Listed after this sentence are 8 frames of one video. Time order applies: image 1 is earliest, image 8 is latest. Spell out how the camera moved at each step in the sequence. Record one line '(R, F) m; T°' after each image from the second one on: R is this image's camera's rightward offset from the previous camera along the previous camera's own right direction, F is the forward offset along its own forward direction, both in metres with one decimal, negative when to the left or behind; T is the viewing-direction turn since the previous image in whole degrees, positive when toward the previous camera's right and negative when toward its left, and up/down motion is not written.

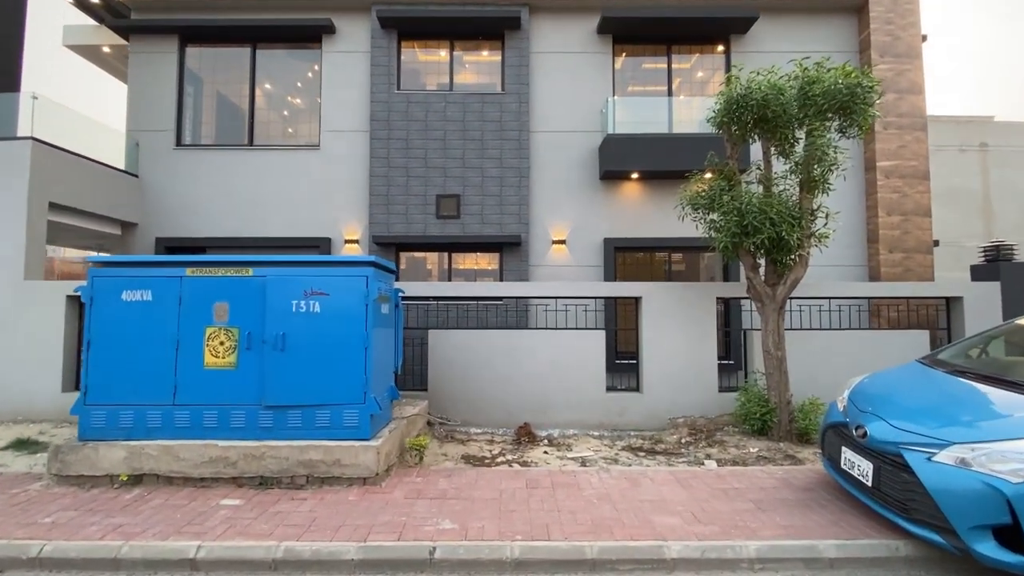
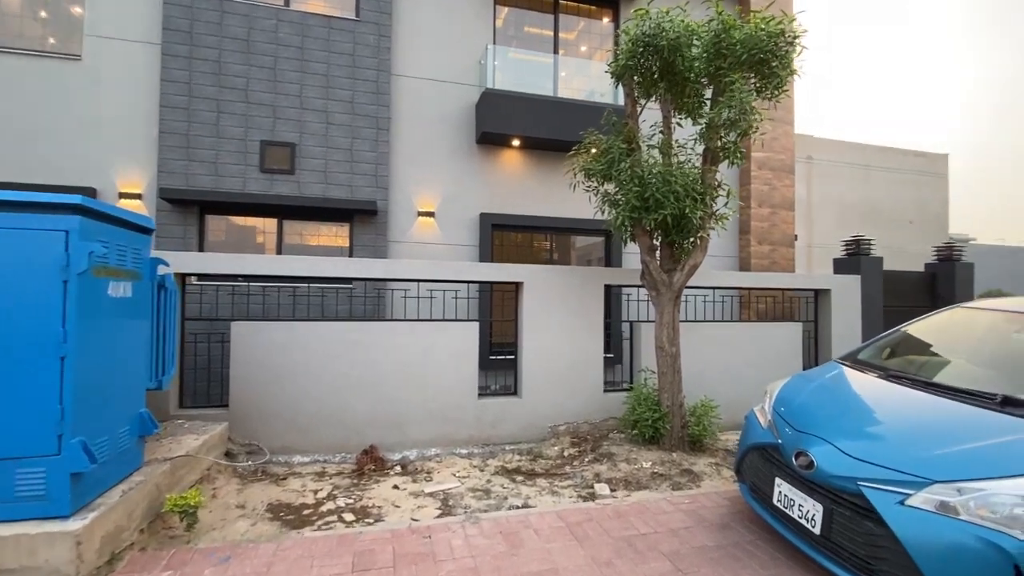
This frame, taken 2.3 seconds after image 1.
(+0.3, +1.4) m; +15°
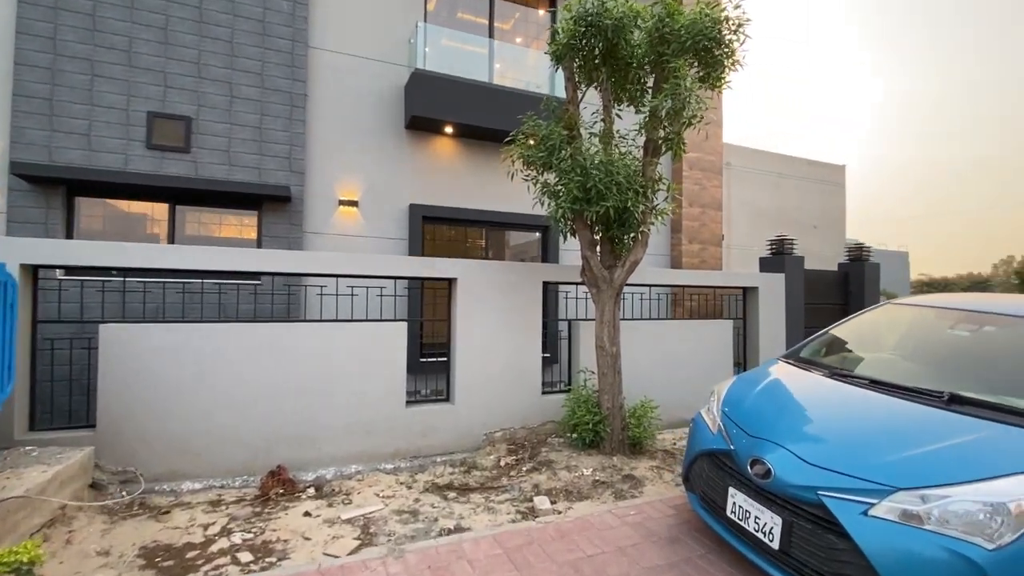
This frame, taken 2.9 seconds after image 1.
(0.0, +0.4) m; +8°
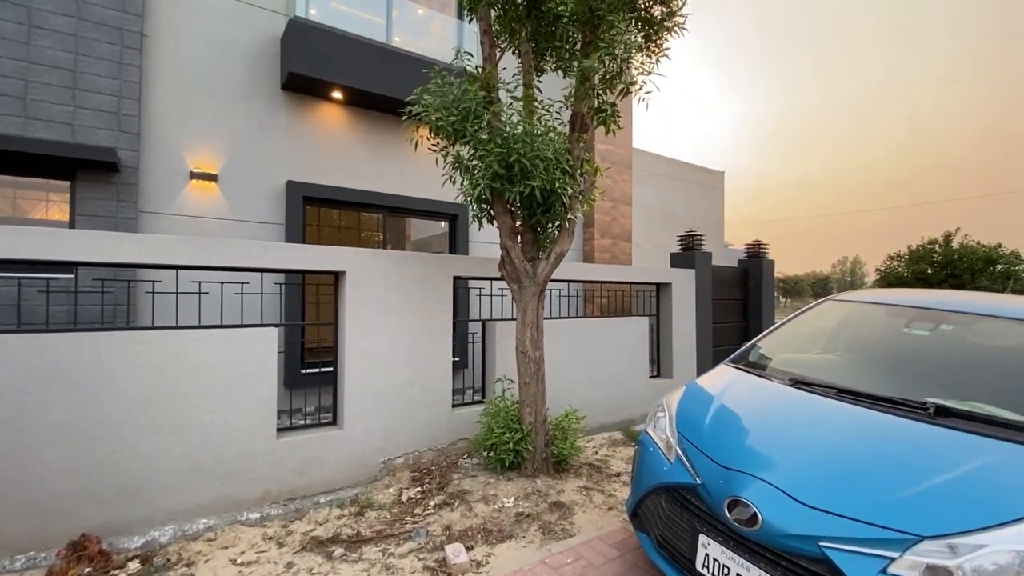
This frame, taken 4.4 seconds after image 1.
(0.0, +0.8) m; +12°
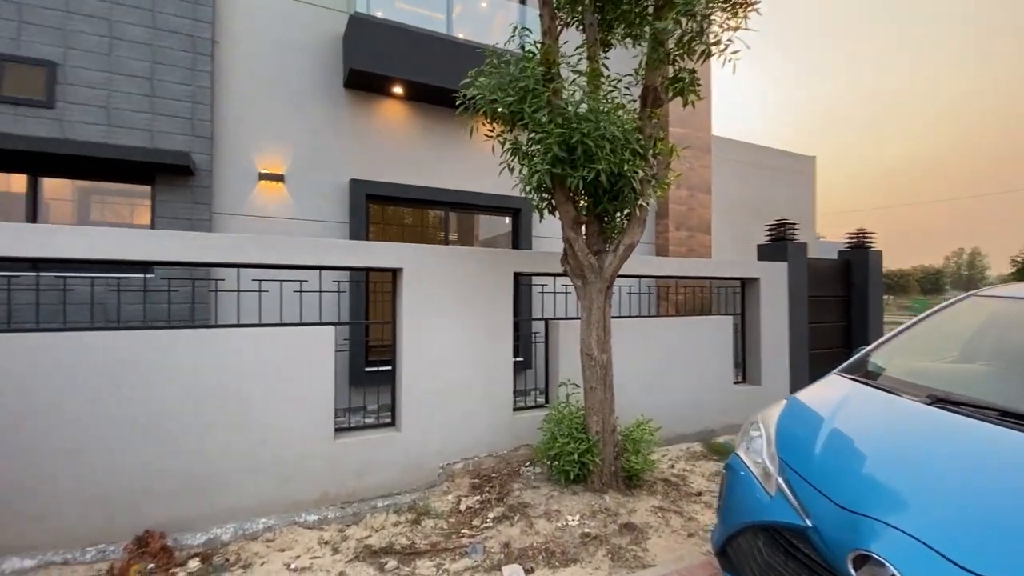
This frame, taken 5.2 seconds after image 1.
(0.0, +0.3) m; -8°
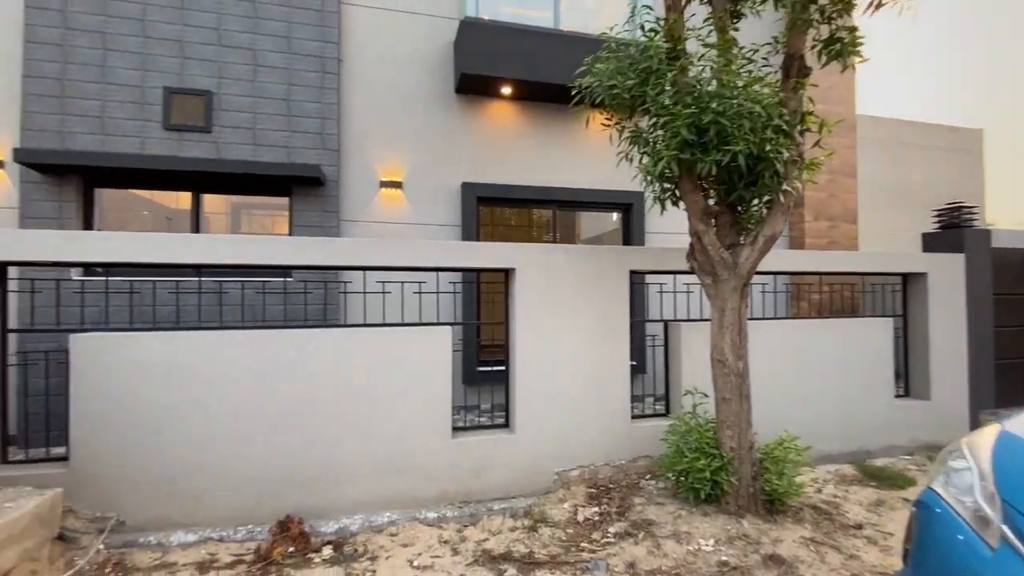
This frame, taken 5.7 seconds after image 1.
(-0.1, +0.2) m; -12°
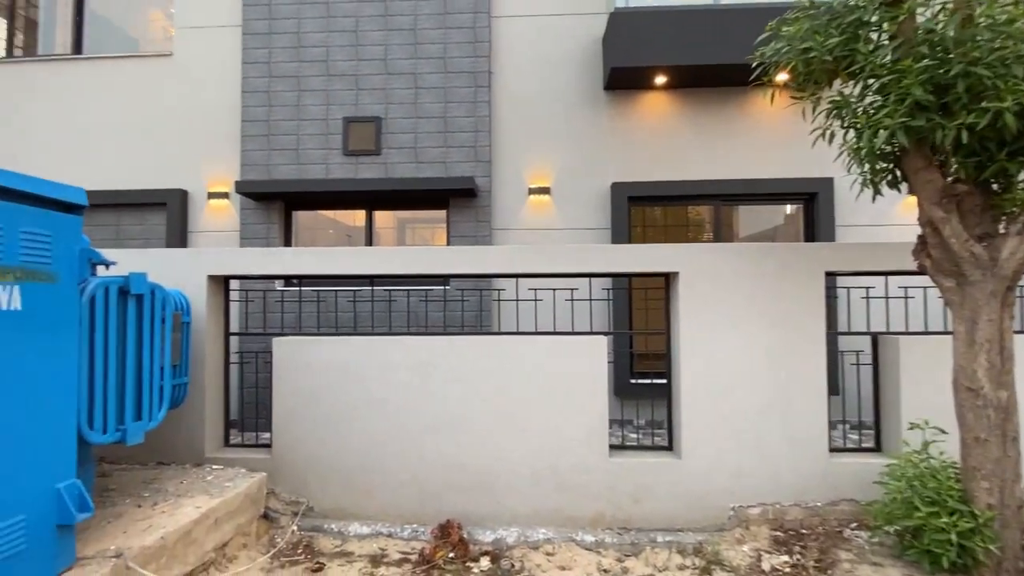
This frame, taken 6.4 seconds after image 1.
(-0.1, +0.2) m; -17°
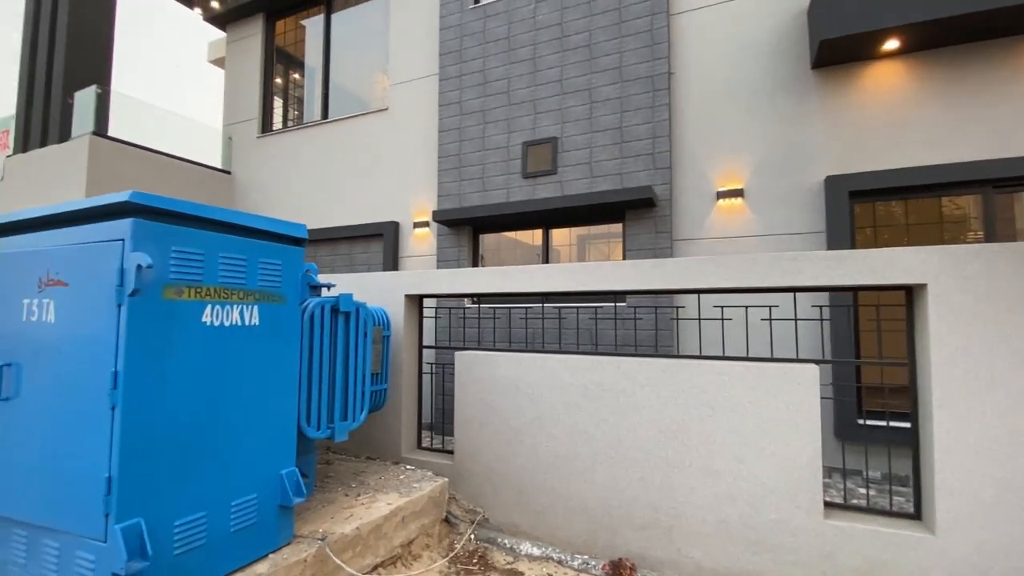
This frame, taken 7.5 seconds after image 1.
(+0.1, +0.2) m; -22°
